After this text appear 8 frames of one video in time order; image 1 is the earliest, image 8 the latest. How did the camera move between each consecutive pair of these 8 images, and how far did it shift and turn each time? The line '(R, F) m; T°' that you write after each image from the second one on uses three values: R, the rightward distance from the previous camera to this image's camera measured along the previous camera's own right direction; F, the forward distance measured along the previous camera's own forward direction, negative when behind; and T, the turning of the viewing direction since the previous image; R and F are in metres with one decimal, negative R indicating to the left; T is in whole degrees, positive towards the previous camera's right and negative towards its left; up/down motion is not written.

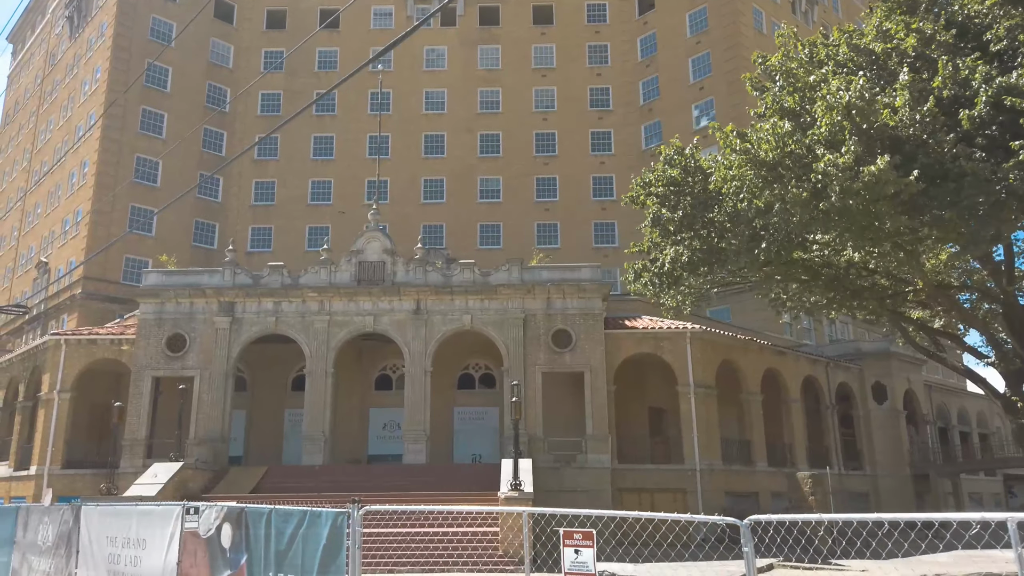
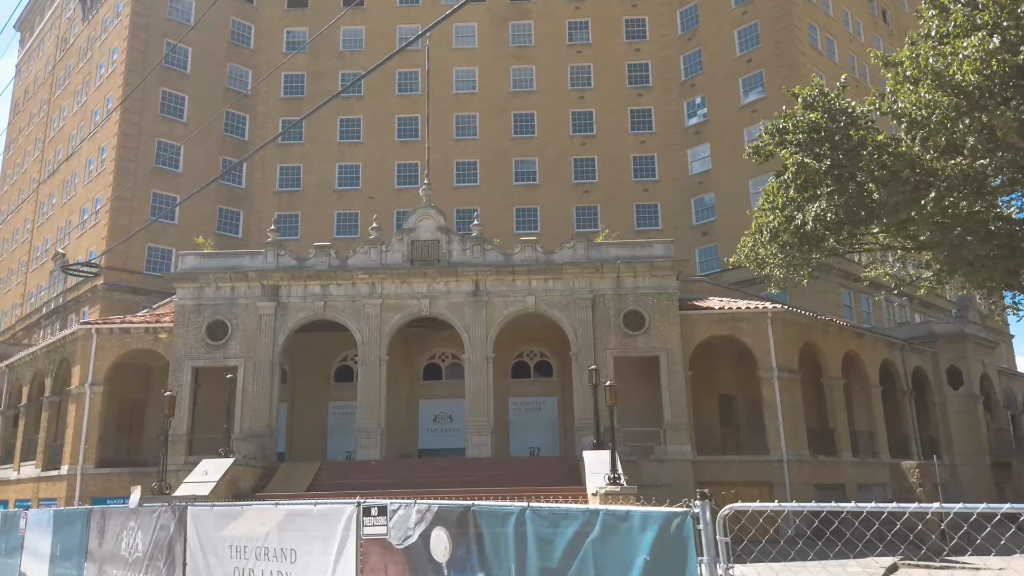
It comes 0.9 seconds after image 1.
(-2.3, +2.2) m; 0°
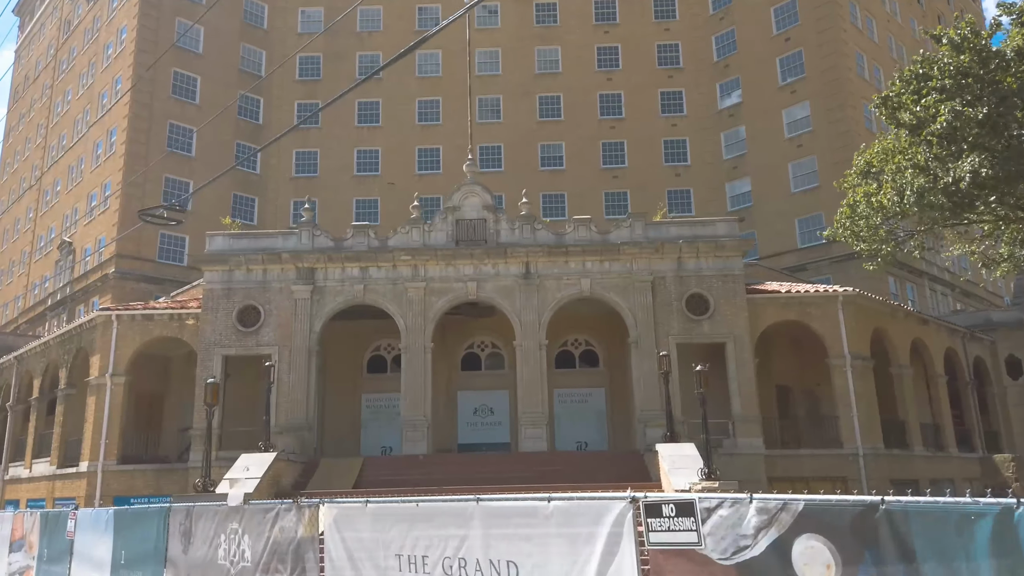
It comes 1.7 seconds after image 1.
(-2.0, +1.9) m; 0°
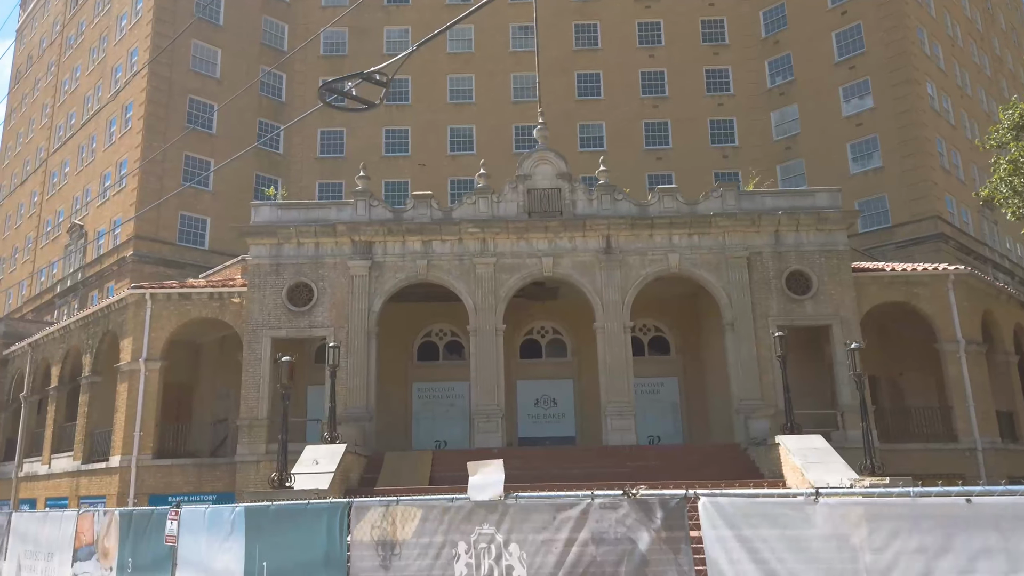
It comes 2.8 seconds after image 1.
(-2.6, +2.5) m; +1°
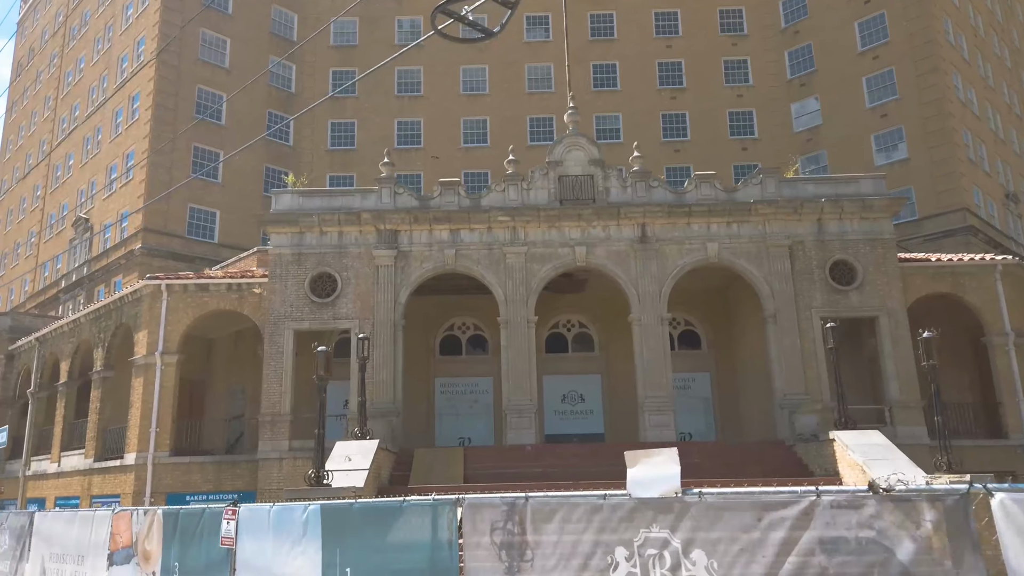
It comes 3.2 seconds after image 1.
(-1.0, +0.9) m; 0°
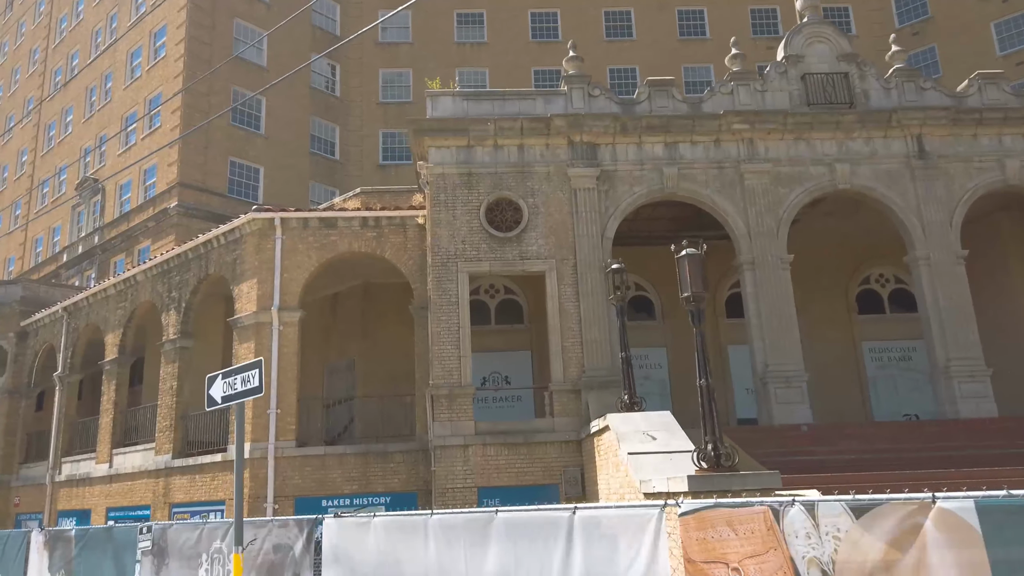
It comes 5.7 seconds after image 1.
(-6.1, +5.7) m; +3°
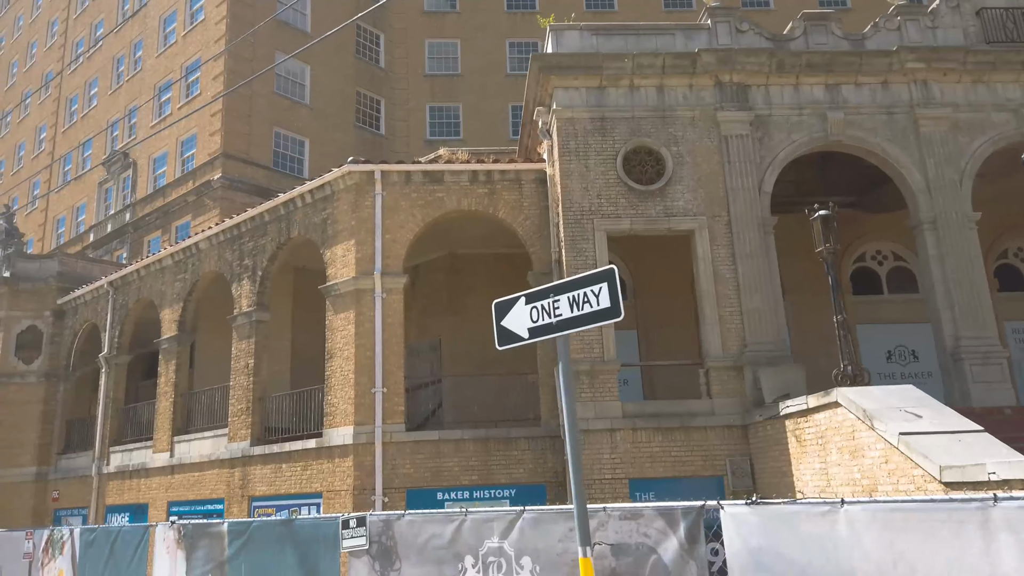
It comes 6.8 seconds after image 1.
(-2.7, +2.2) m; 0°
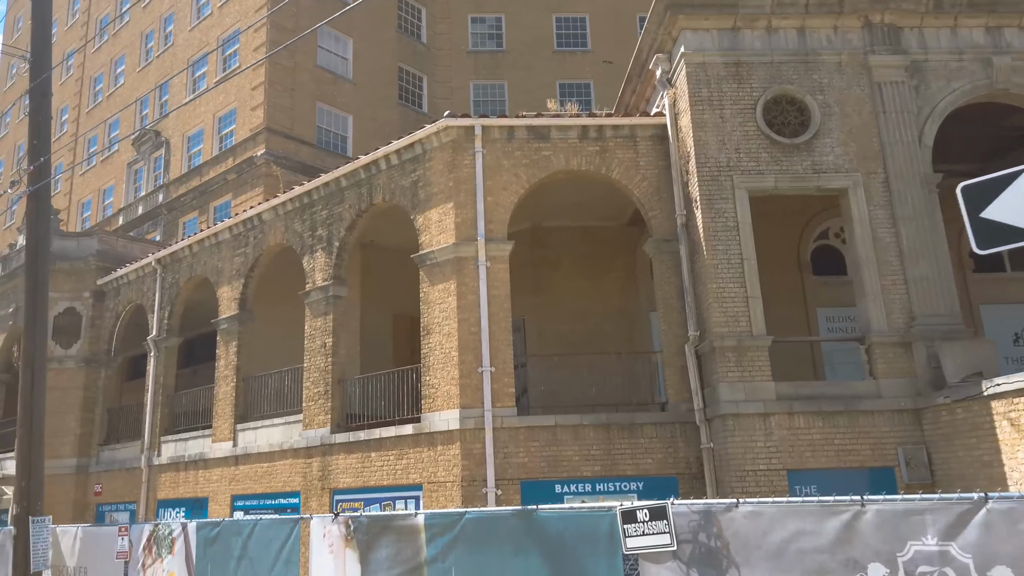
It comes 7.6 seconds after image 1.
(-2.0, +1.6) m; 0°
